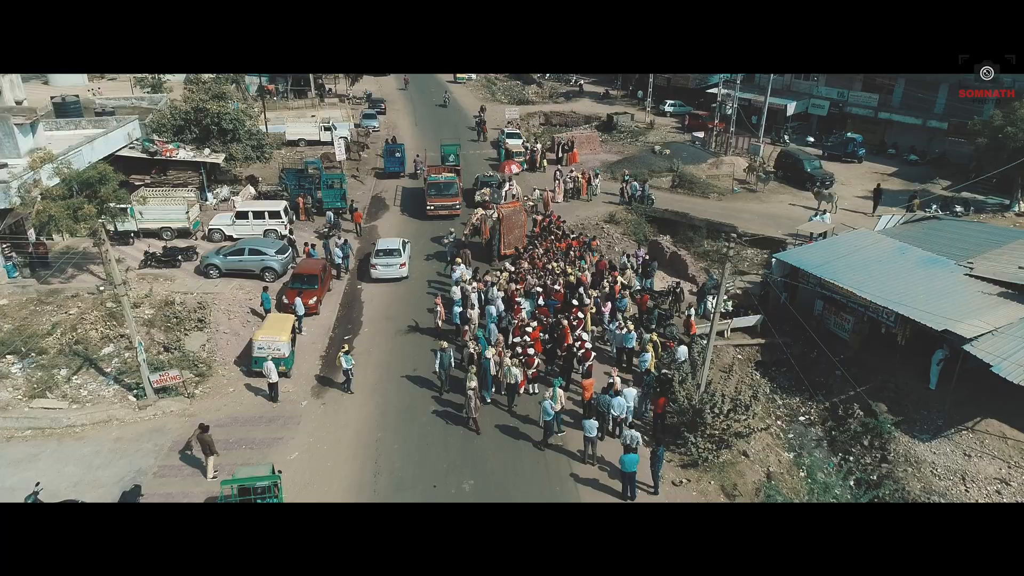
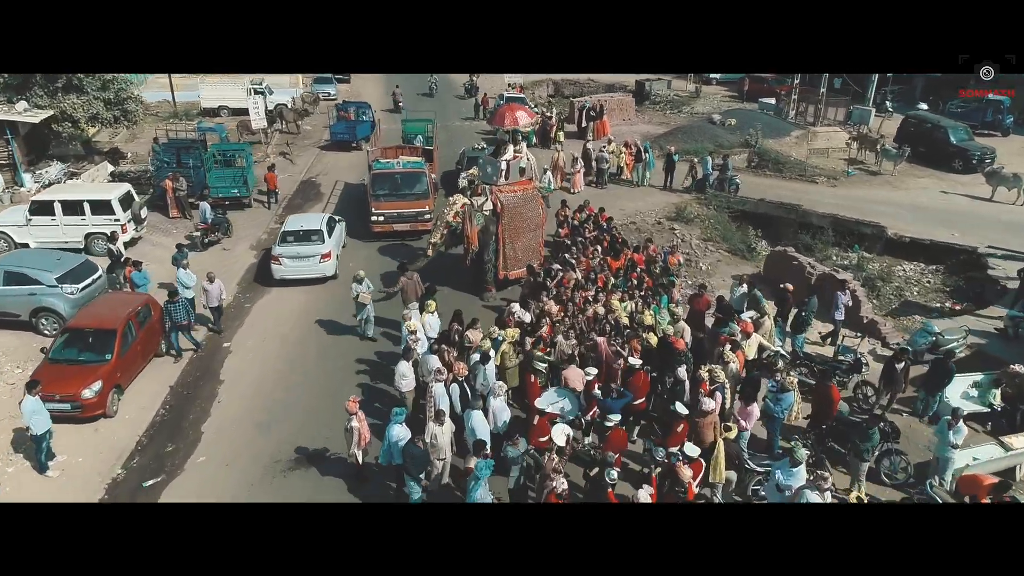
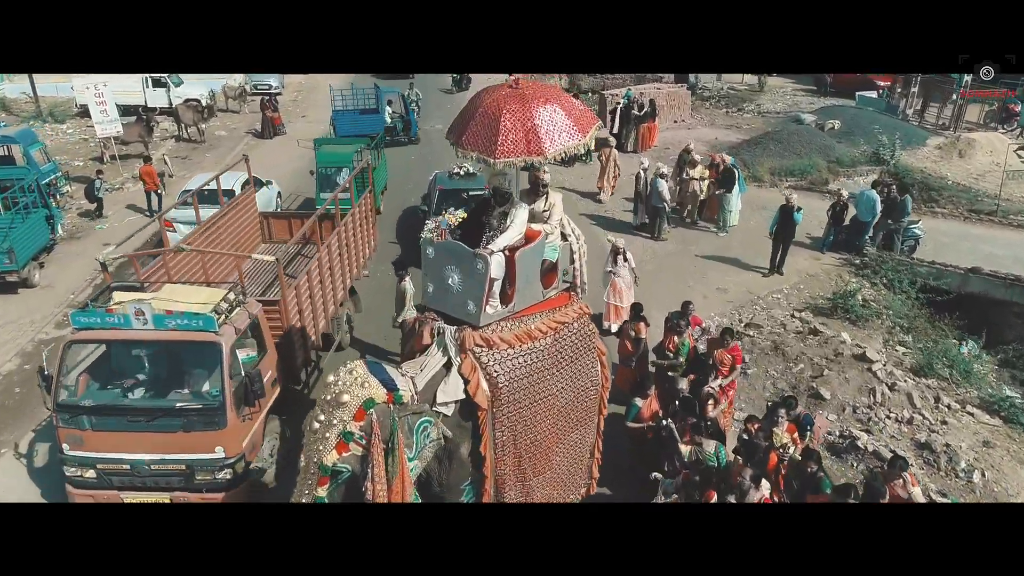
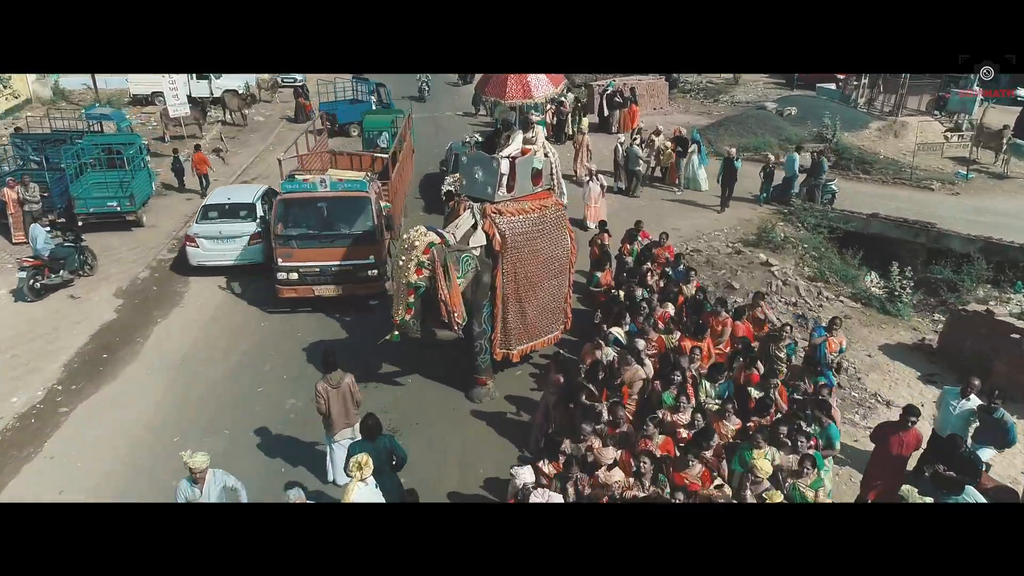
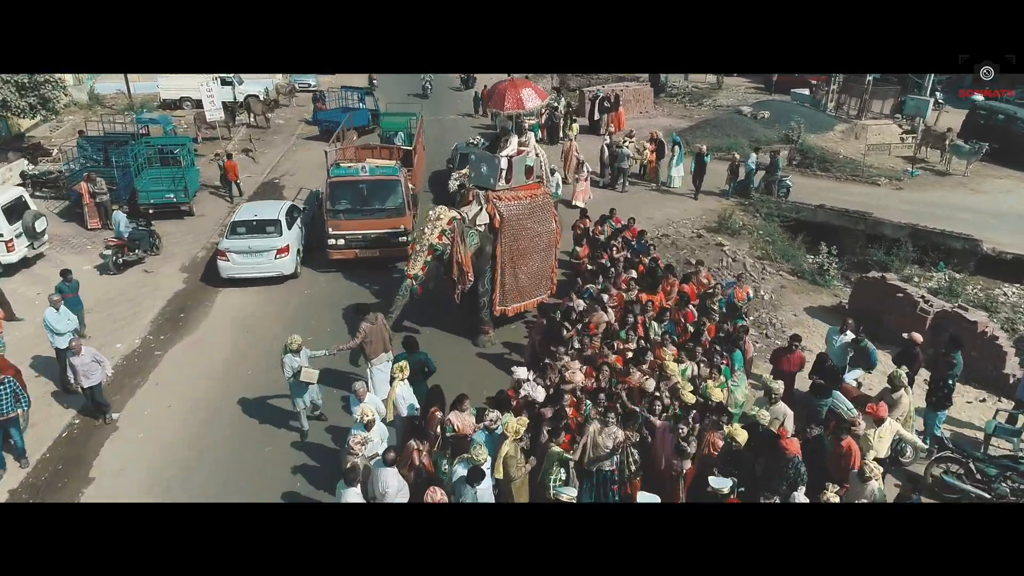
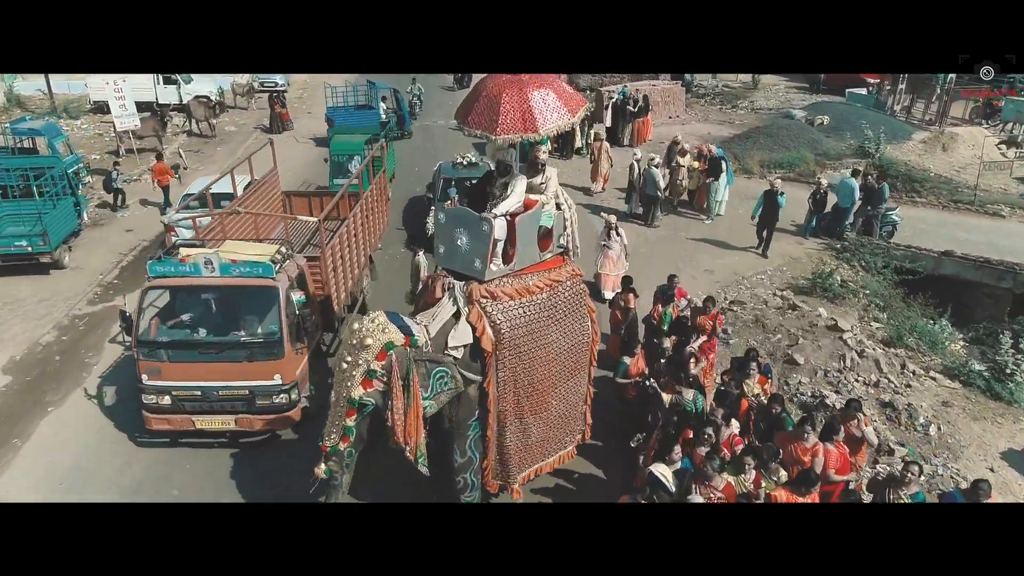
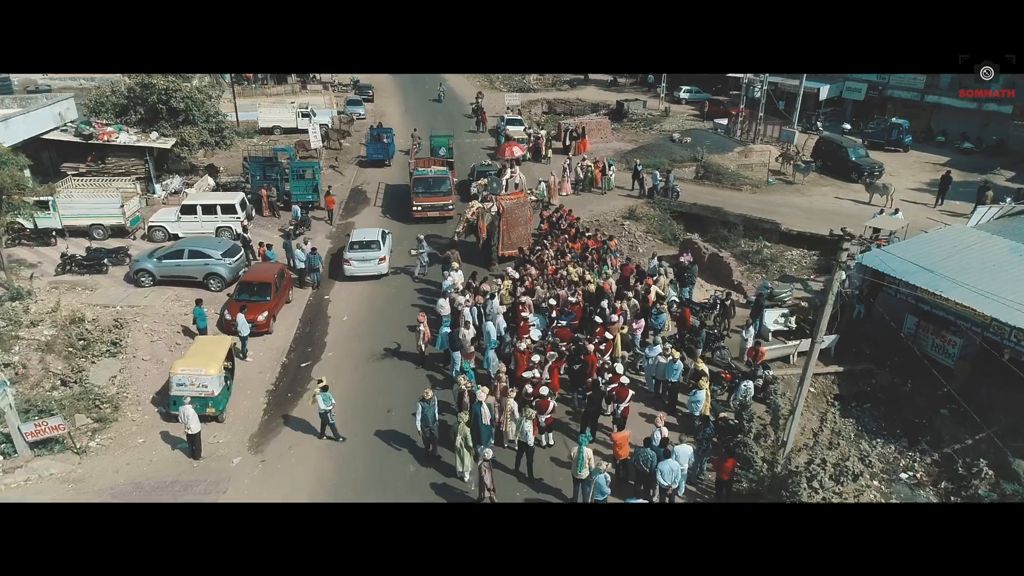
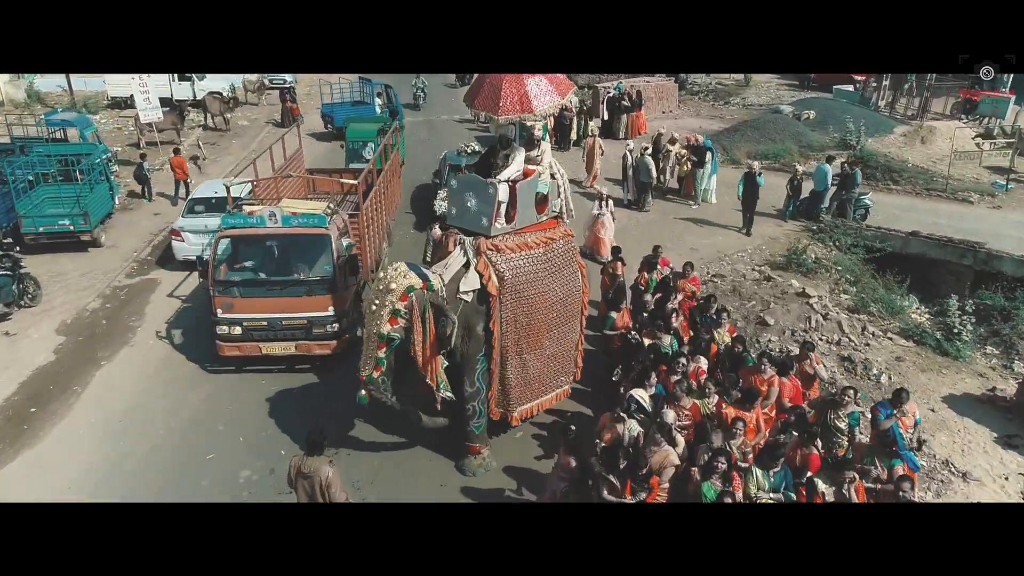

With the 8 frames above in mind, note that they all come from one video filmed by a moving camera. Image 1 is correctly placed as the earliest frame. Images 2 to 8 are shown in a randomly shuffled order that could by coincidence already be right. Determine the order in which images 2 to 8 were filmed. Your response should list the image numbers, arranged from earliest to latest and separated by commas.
7, 2, 5, 4, 8, 6, 3
